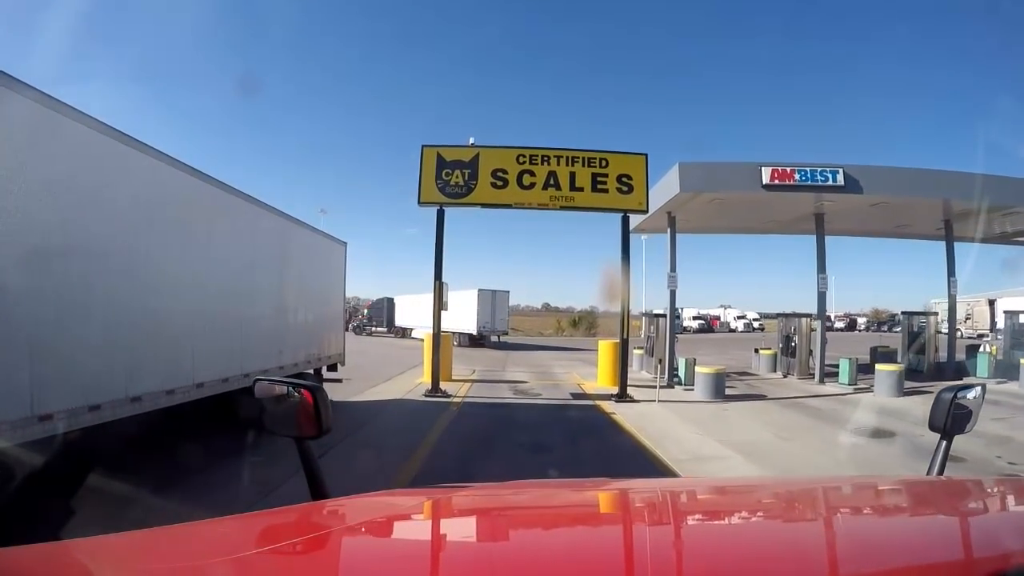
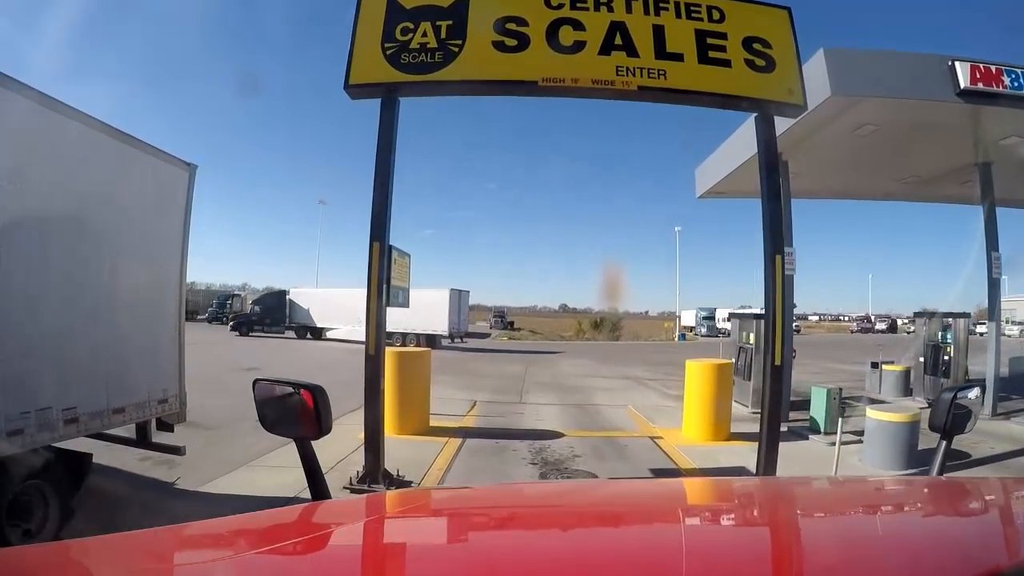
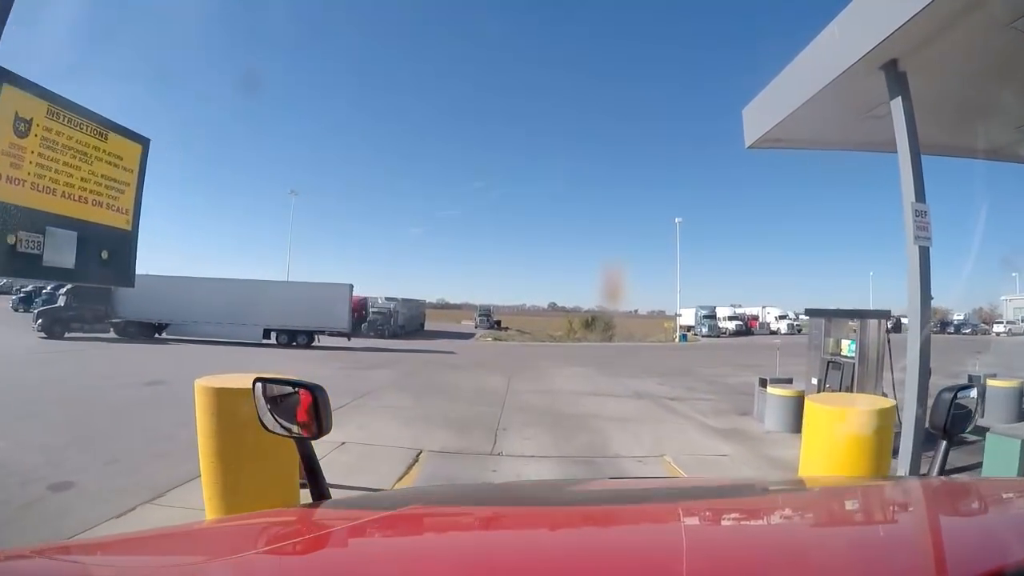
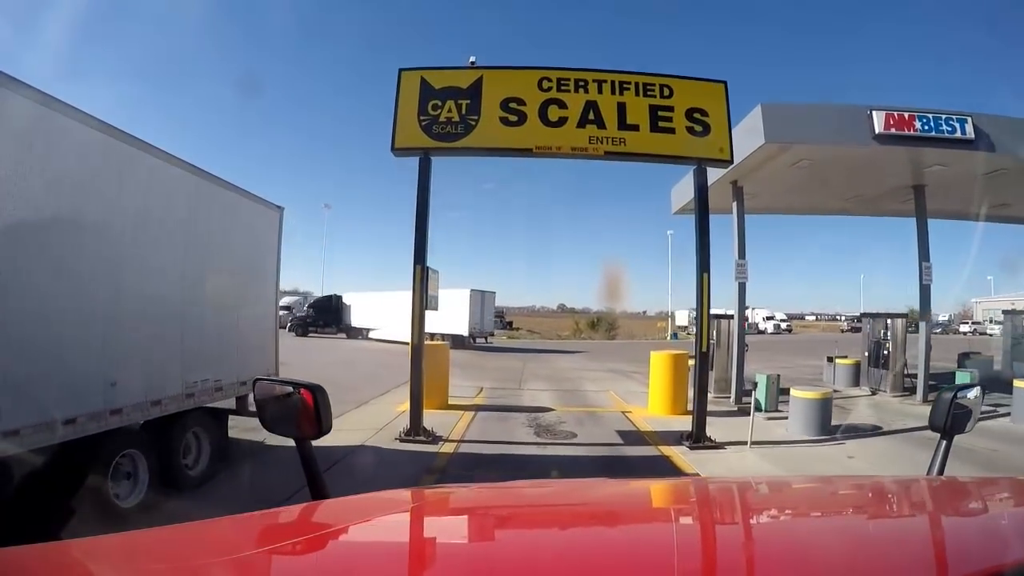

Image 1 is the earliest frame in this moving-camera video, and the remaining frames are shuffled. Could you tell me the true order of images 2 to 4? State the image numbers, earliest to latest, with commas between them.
4, 2, 3
